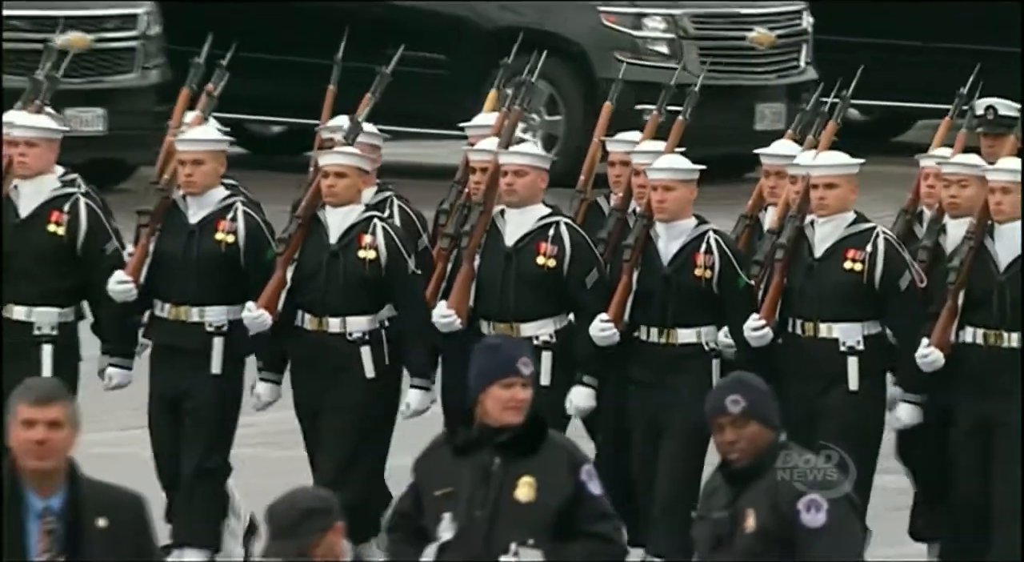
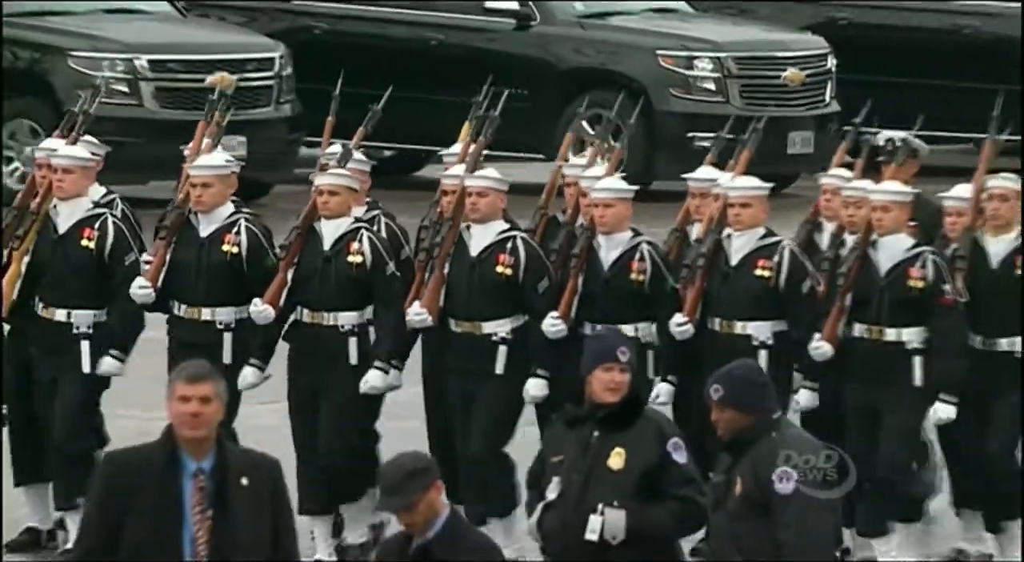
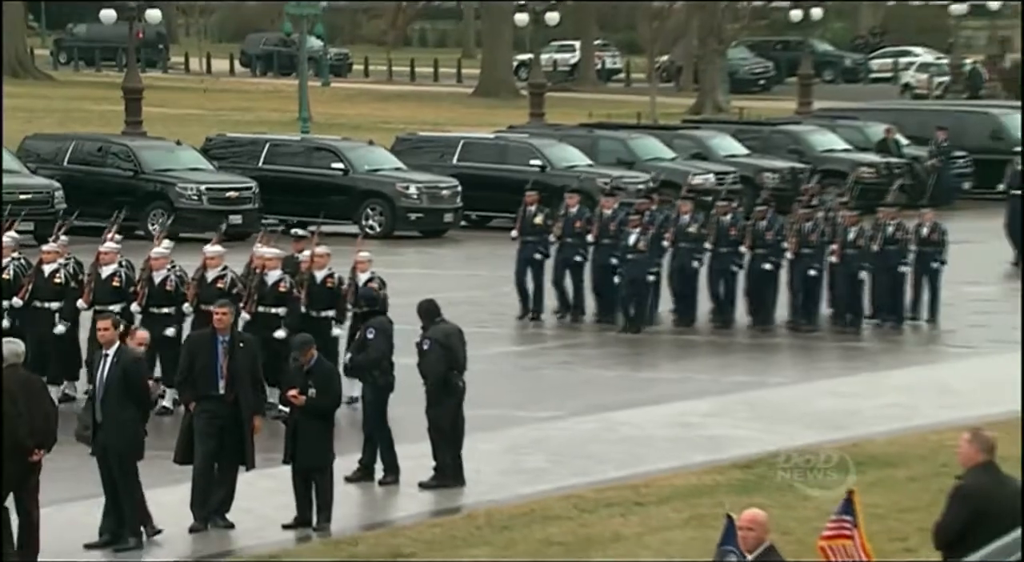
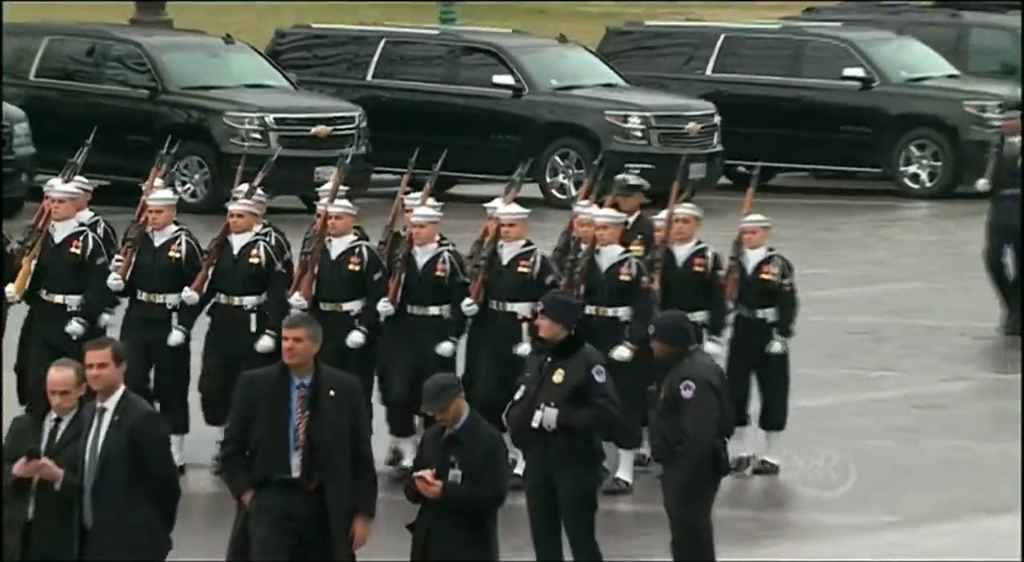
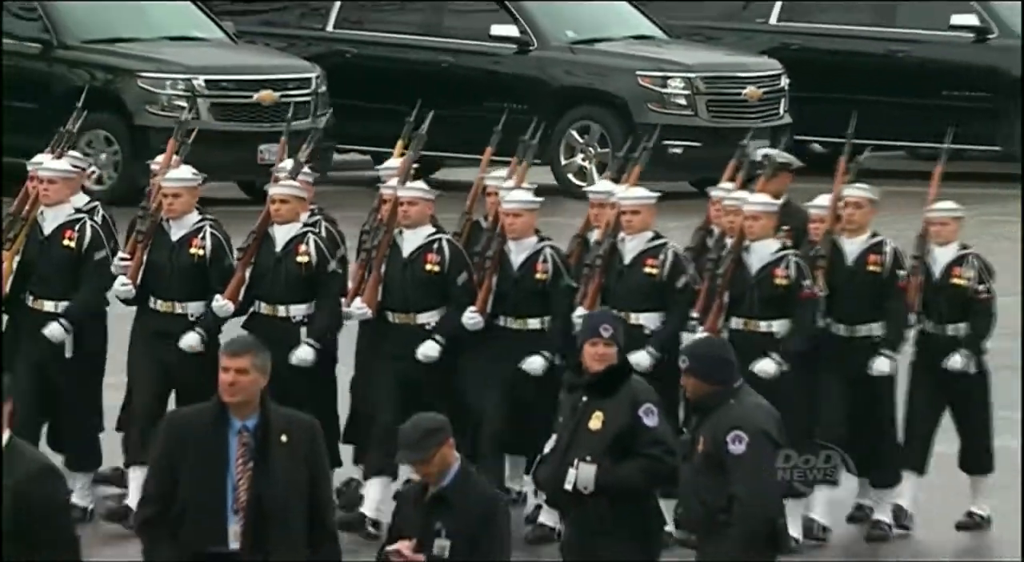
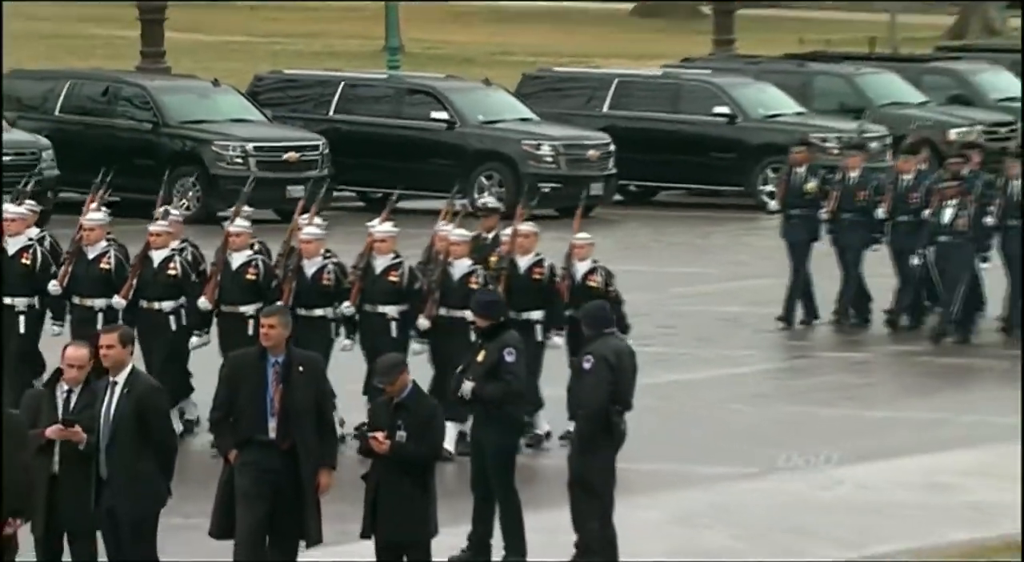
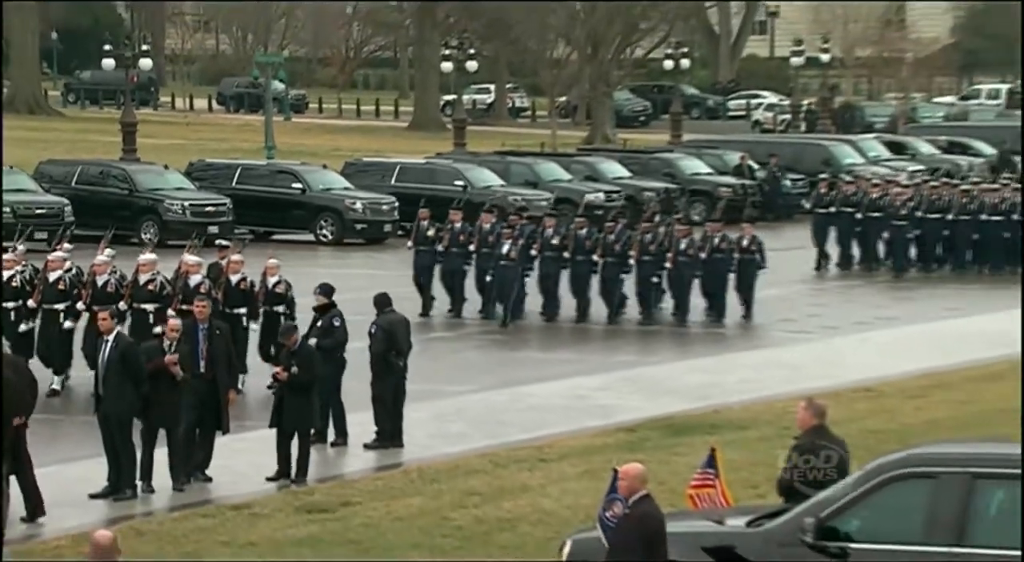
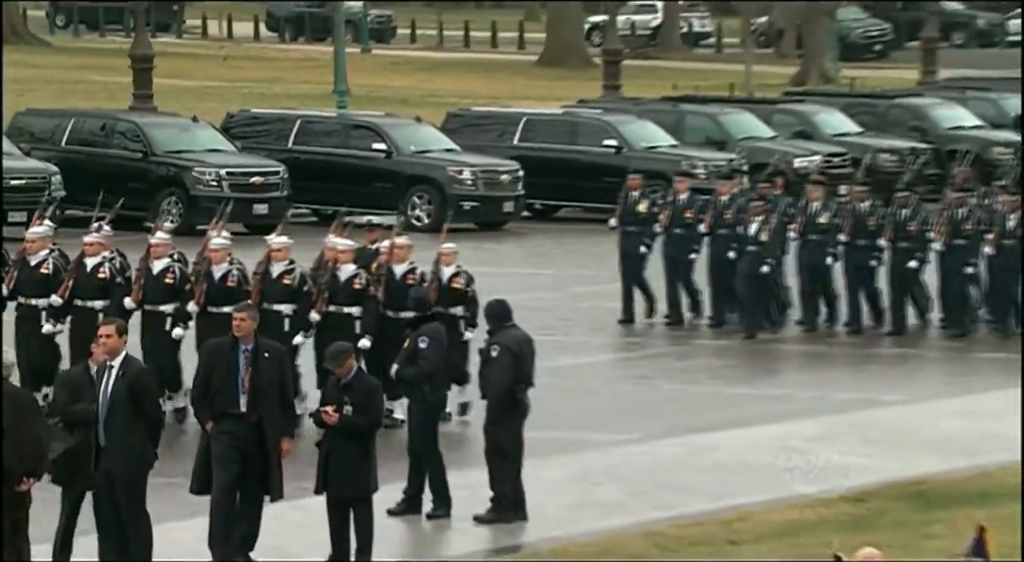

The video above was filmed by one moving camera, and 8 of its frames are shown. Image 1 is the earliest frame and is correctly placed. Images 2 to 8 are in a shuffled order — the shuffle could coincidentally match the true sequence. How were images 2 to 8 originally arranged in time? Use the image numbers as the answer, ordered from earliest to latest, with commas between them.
2, 5, 4, 6, 8, 3, 7
